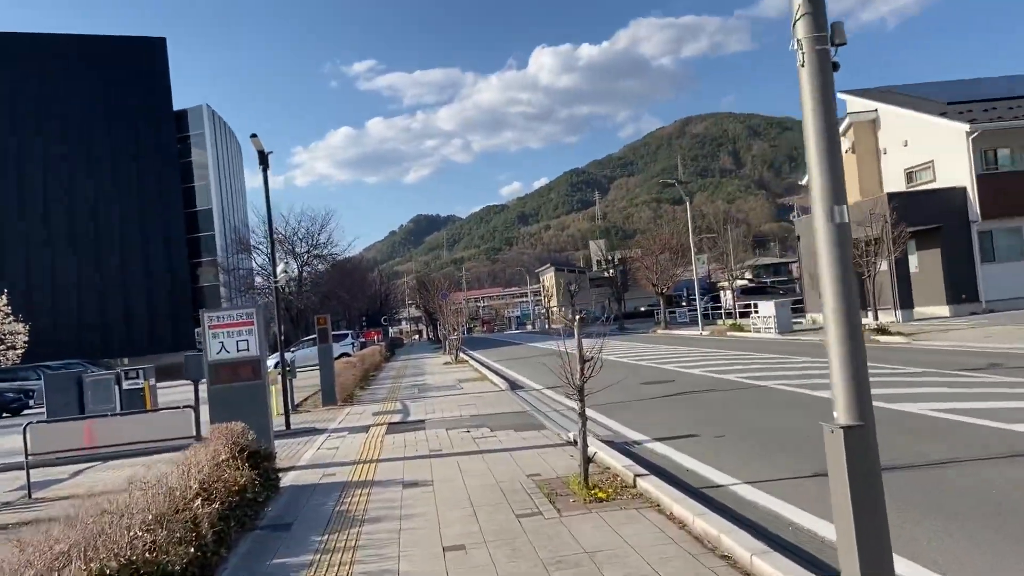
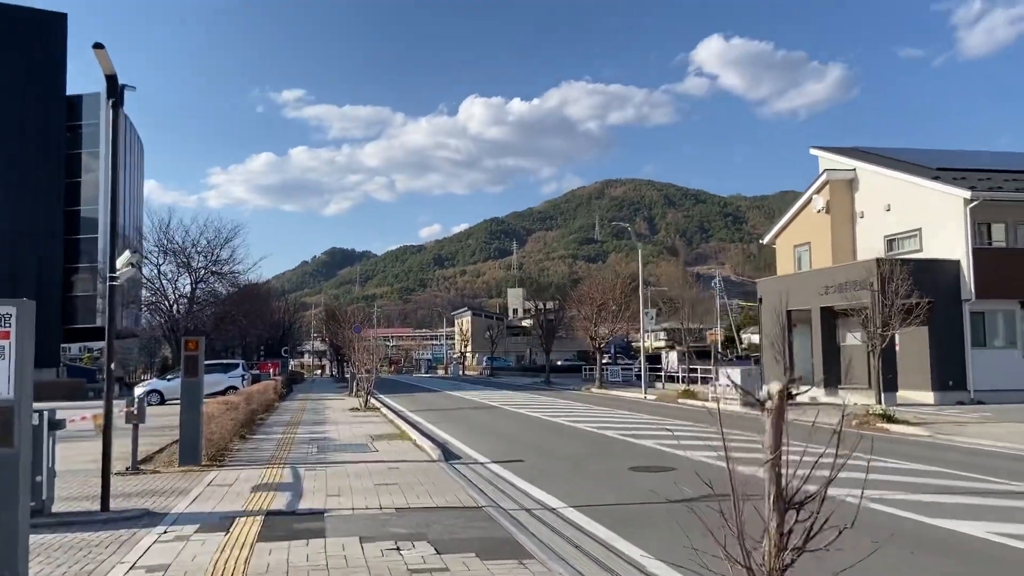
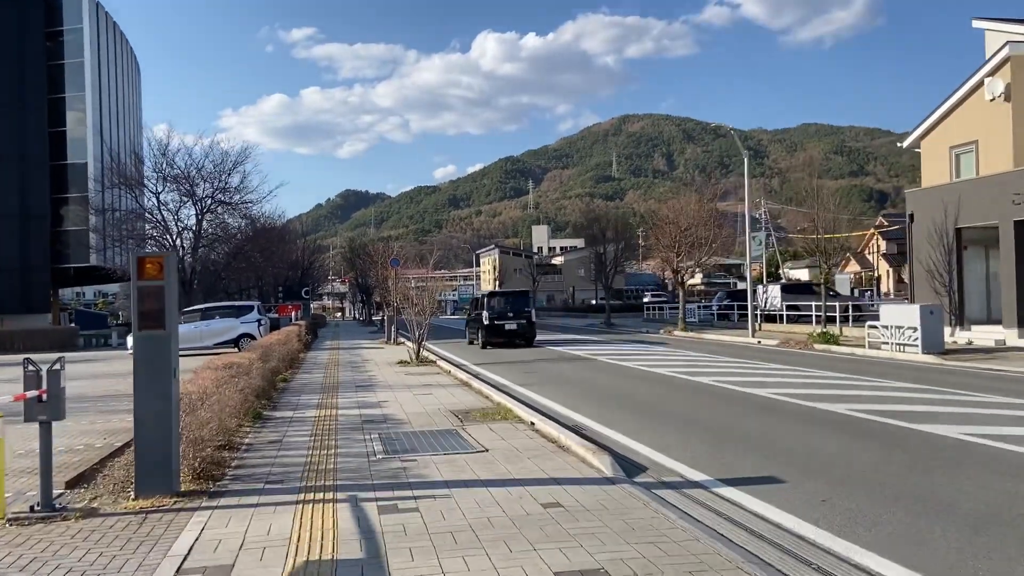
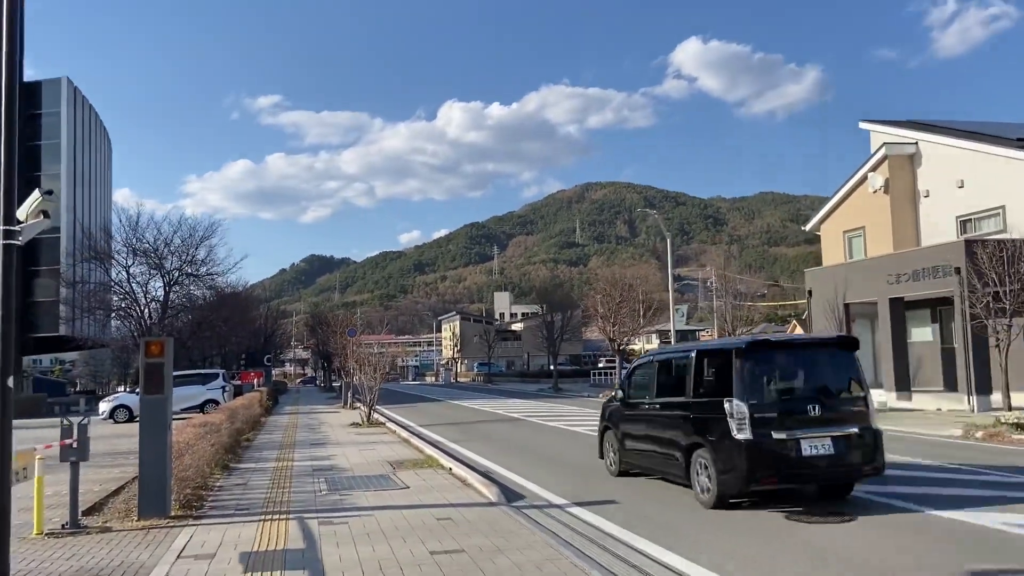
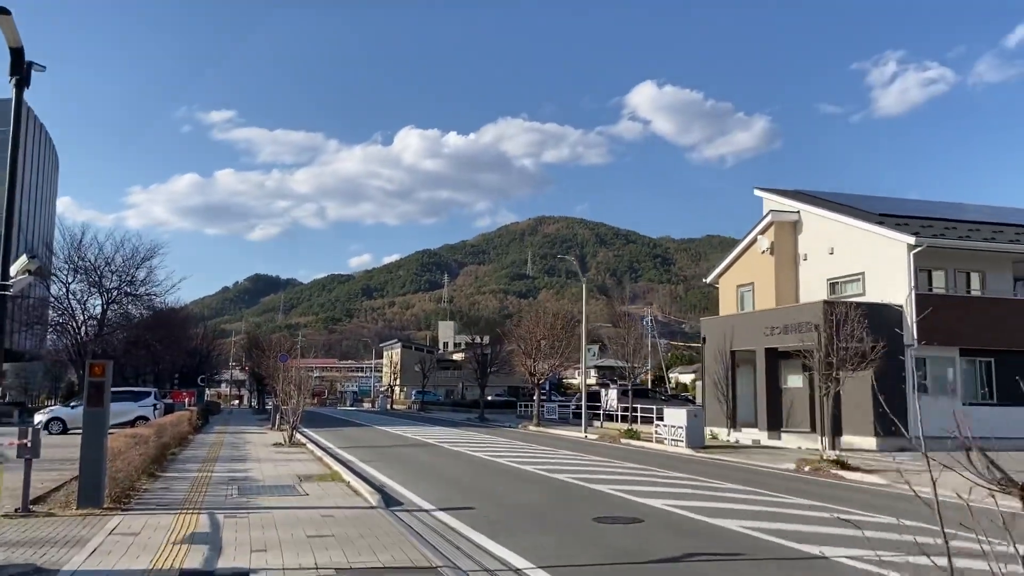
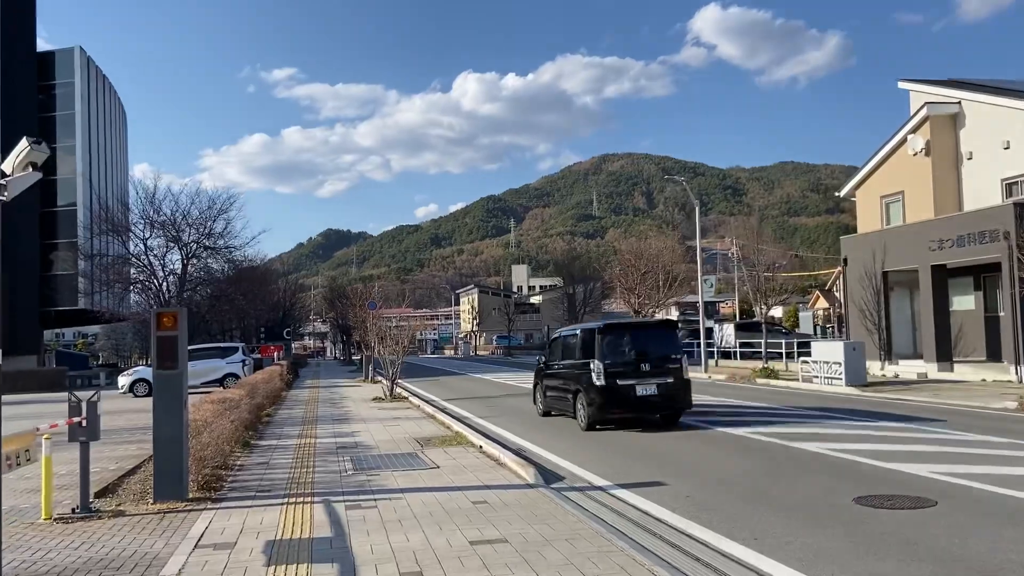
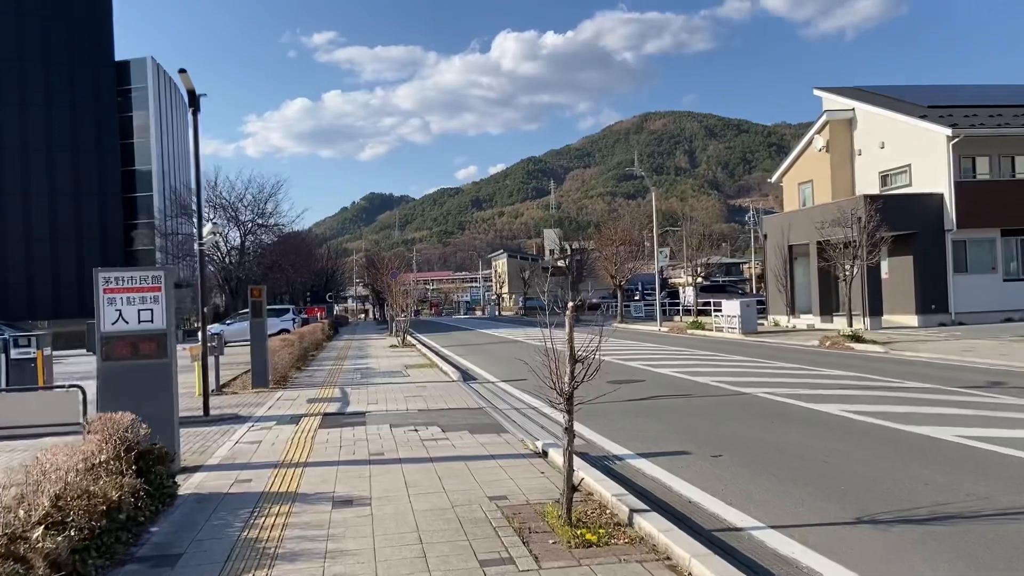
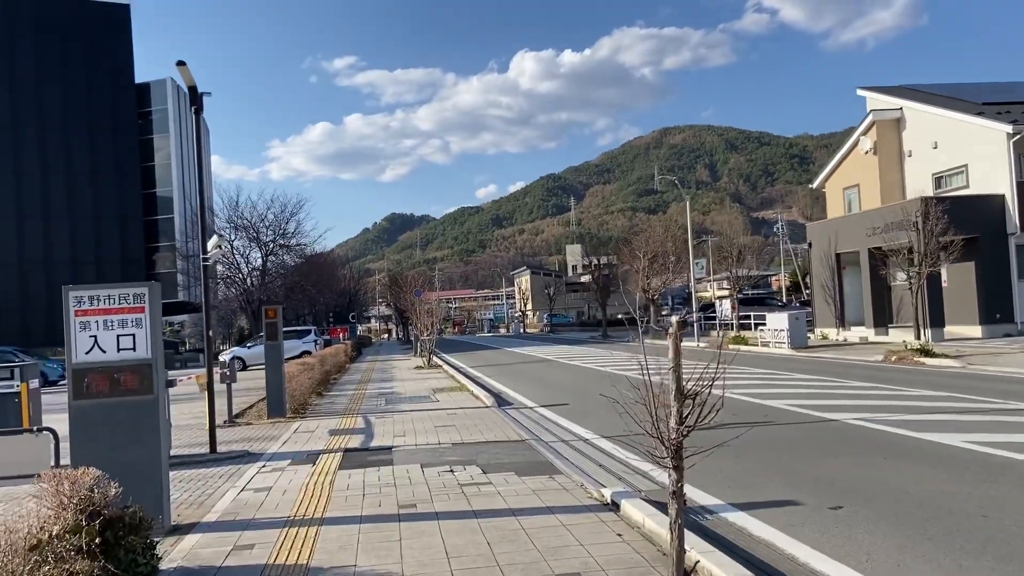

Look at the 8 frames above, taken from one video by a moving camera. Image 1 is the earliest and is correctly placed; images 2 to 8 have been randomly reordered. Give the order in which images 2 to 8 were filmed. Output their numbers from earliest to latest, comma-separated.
7, 8, 2, 5, 4, 6, 3
